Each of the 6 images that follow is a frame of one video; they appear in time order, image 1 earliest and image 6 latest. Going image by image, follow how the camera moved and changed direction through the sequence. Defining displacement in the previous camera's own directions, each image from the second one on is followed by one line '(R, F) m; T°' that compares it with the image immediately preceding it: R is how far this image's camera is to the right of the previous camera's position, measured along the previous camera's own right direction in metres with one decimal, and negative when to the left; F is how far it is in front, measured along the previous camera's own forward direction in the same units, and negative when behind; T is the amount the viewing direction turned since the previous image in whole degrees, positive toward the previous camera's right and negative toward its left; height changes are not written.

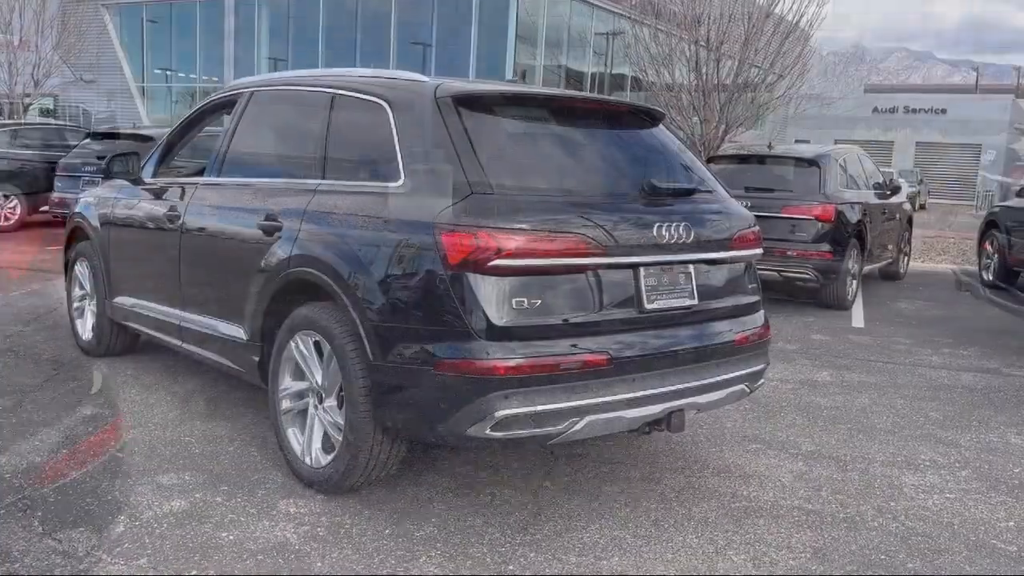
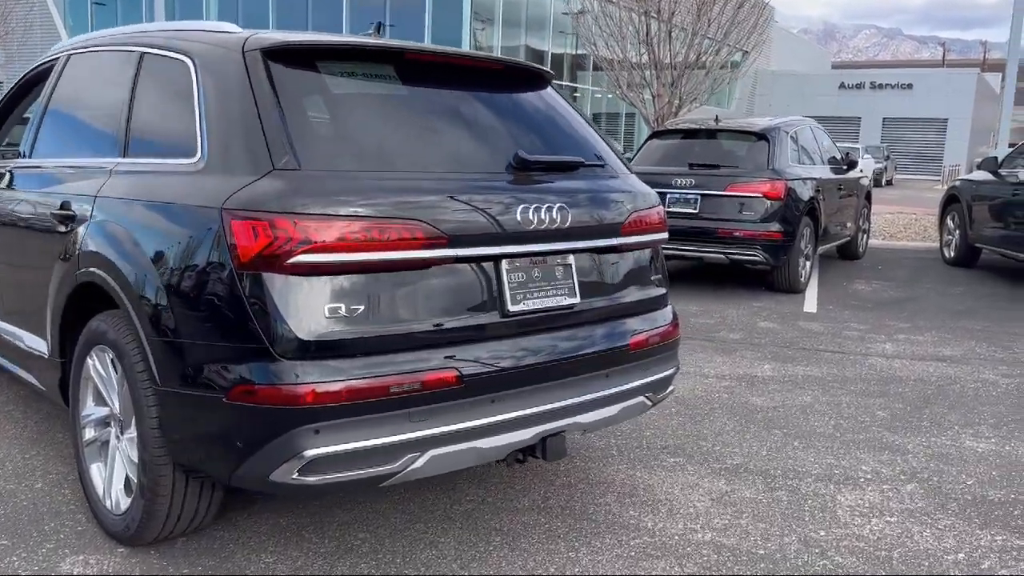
(+0.5, +0.7) m; +2°
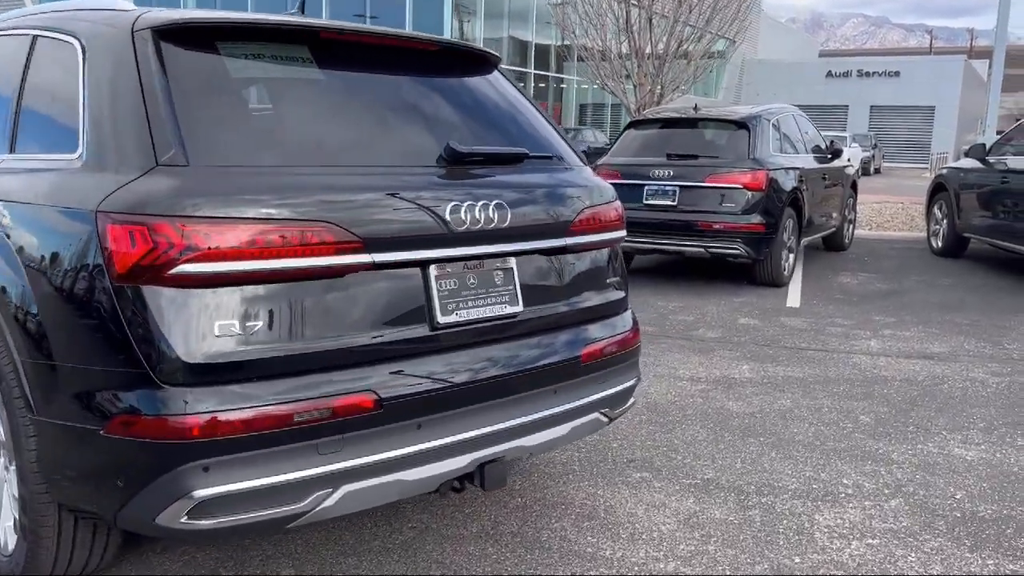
(+0.2, +0.3) m; +1°
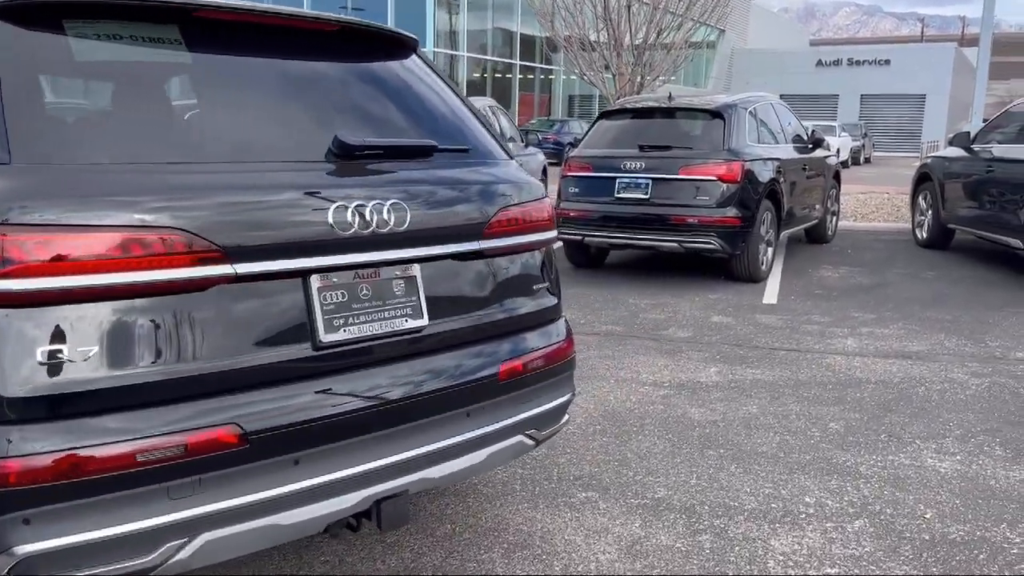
(+0.3, +0.3) m; 0°
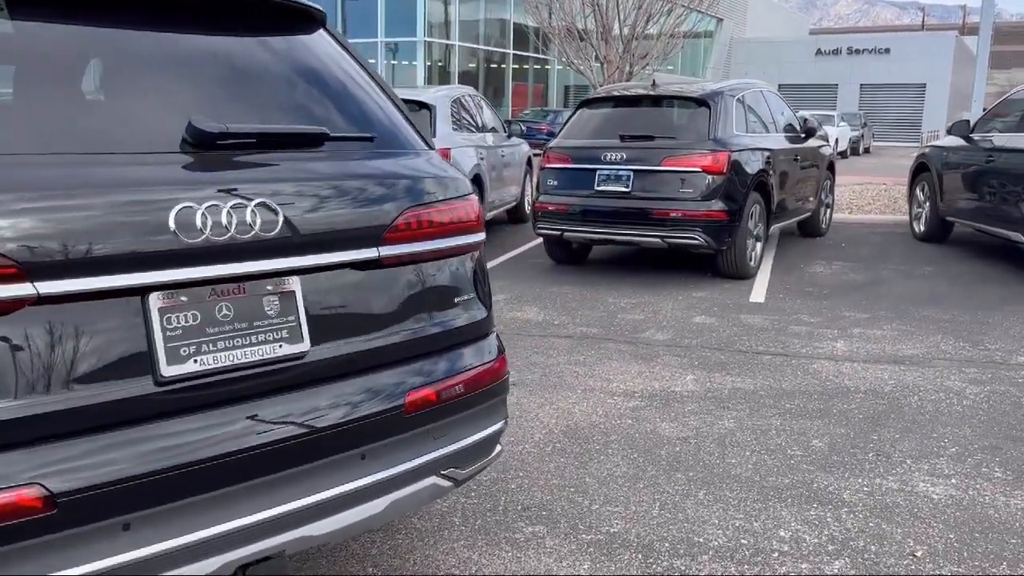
(+0.3, +0.4) m; 0°
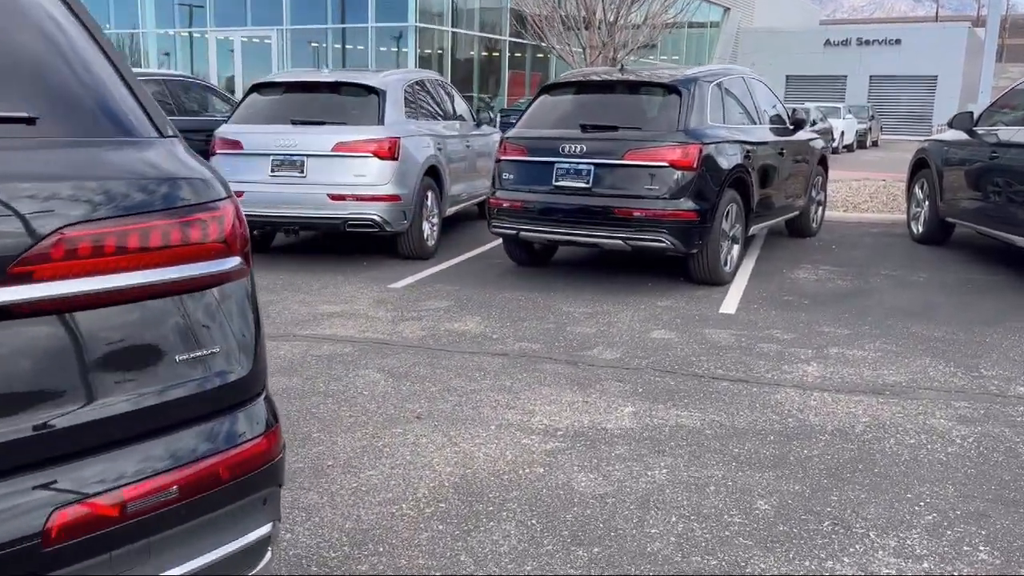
(+0.5, +0.8) m; -1°
